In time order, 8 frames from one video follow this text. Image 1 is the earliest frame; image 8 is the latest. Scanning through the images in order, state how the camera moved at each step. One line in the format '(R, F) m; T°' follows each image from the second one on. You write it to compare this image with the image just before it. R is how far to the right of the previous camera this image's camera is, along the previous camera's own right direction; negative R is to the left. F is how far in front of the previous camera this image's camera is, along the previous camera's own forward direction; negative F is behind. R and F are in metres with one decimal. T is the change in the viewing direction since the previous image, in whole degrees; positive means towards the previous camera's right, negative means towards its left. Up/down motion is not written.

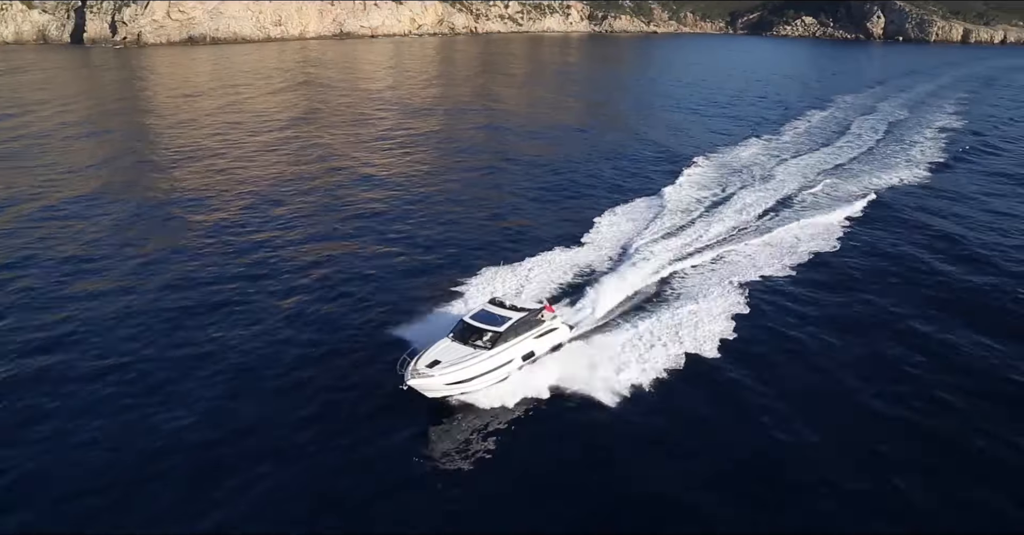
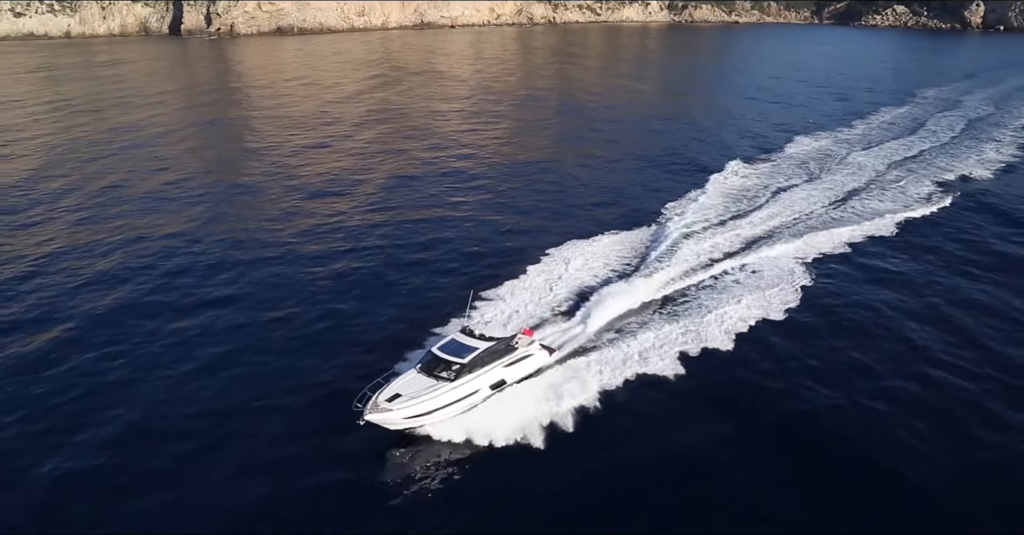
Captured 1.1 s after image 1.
(-0.2, -1.6) m; -6°
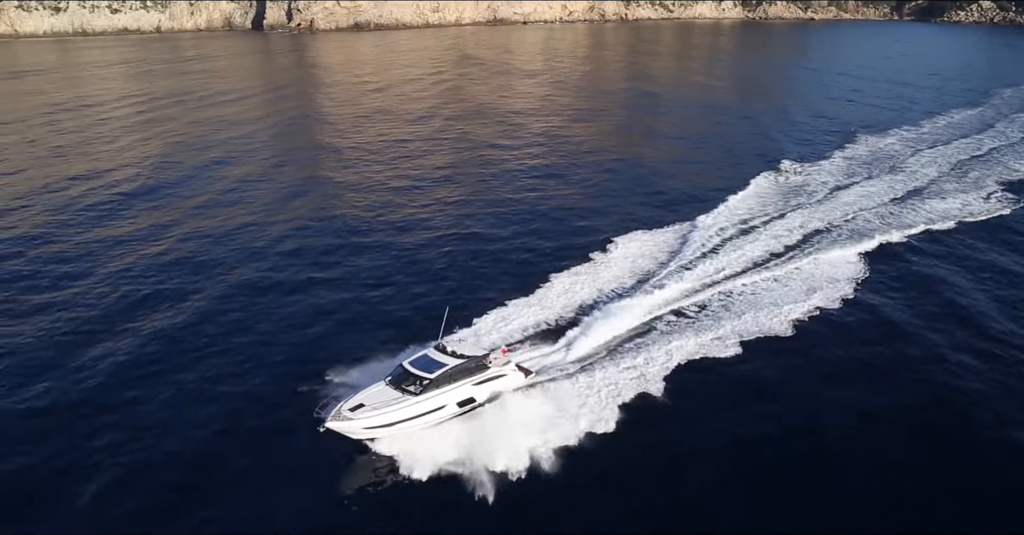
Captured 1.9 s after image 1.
(-0.2, -2.1) m; -5°
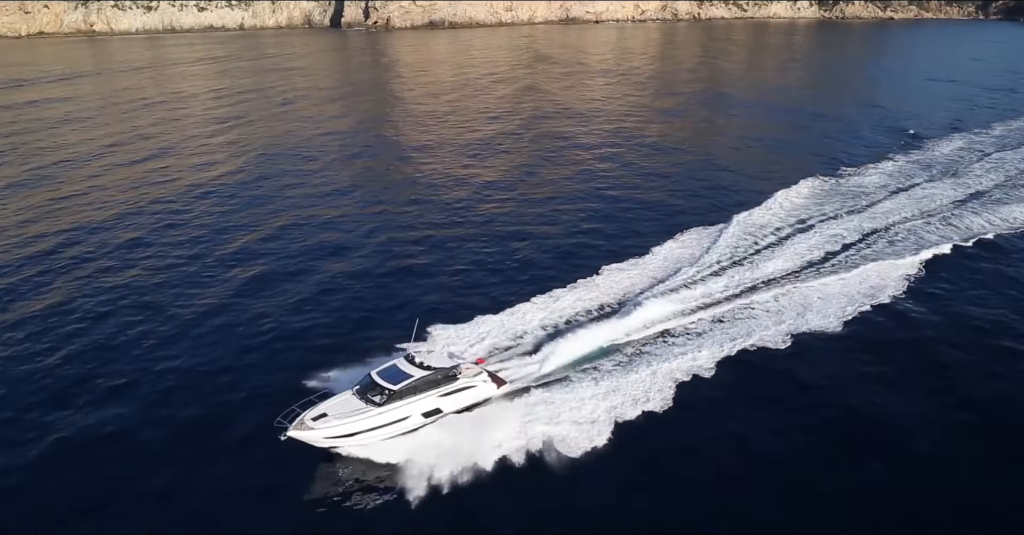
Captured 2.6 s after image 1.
(-0.1, -2.3) m; -5°
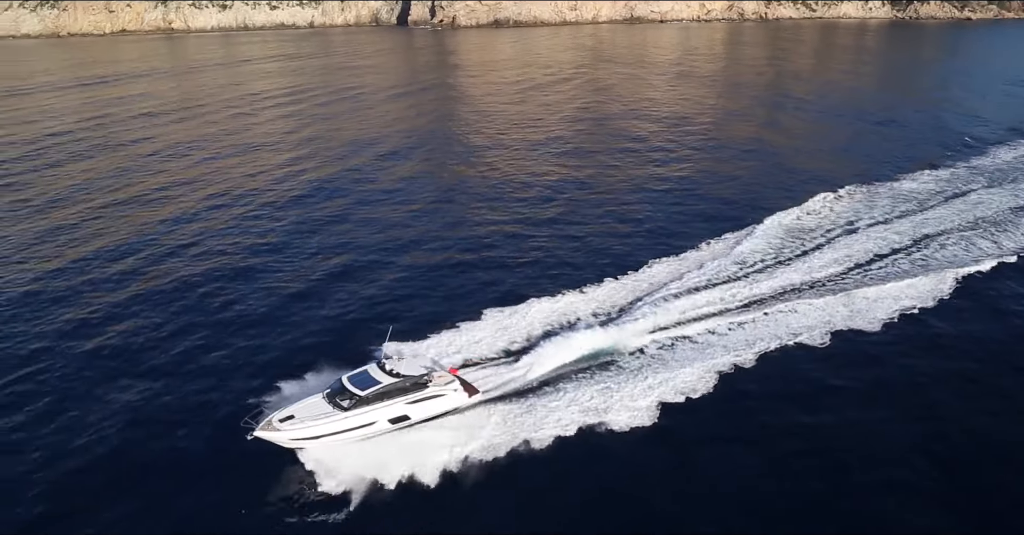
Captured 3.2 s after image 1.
(+0.1, -1.6) m; -5°
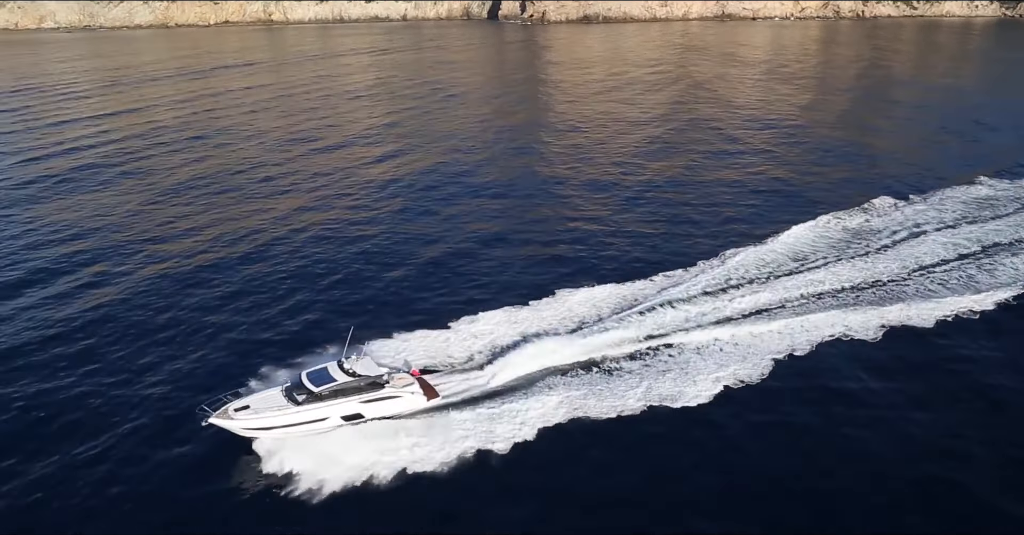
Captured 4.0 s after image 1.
(+0.2, -2.5) m; -7°
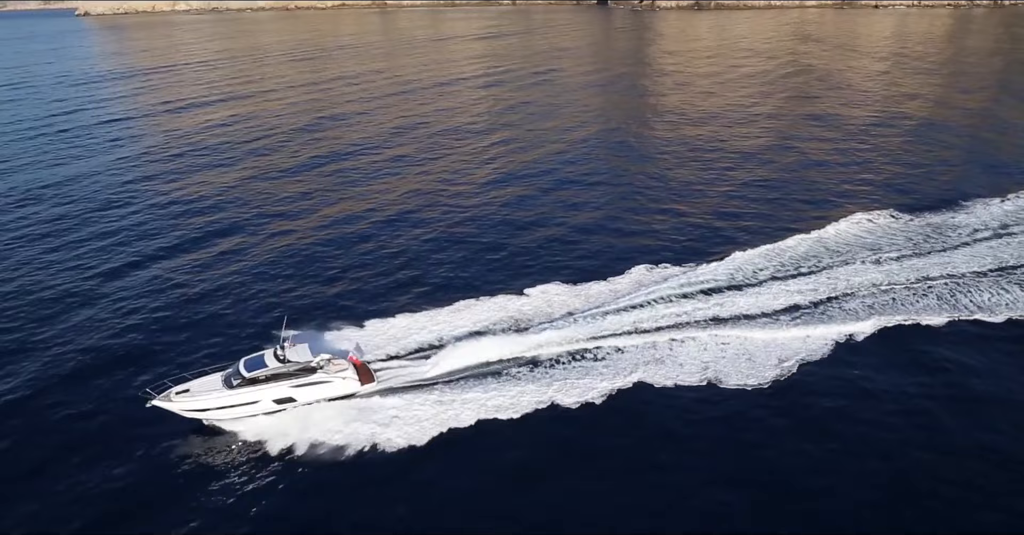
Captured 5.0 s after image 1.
(+0.7, -2.3) m; -8°
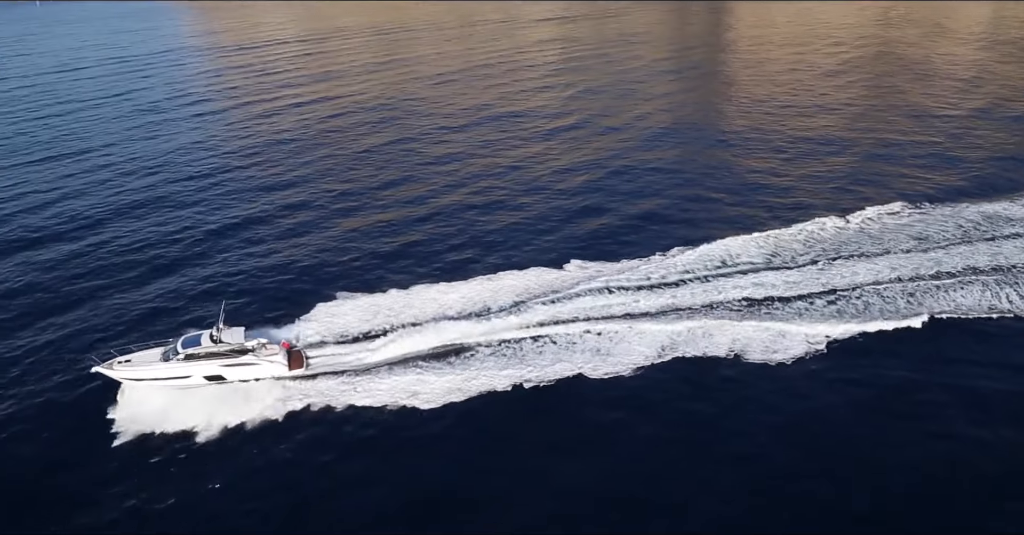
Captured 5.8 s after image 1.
(+0.8, -0.7) m; -5°
